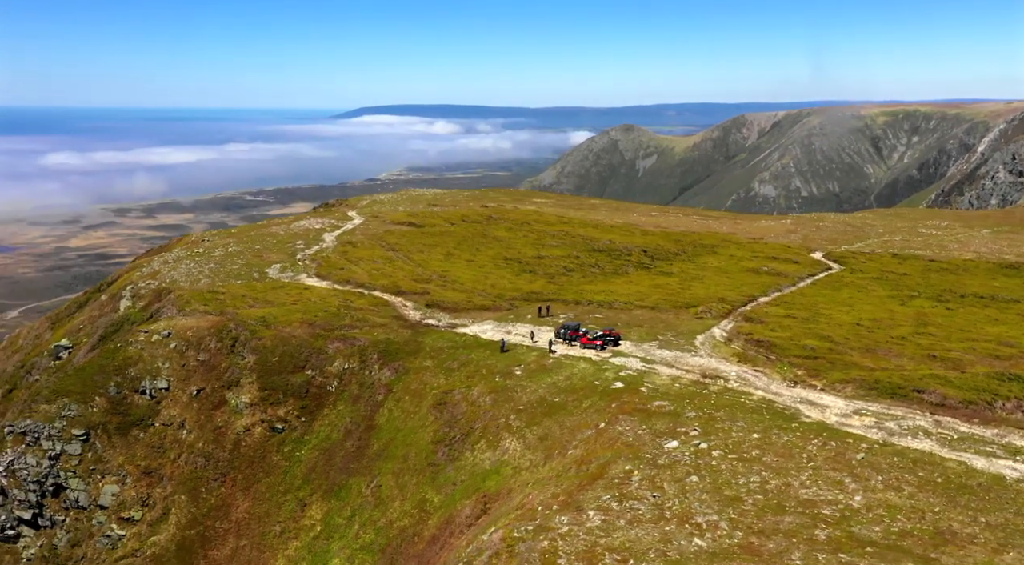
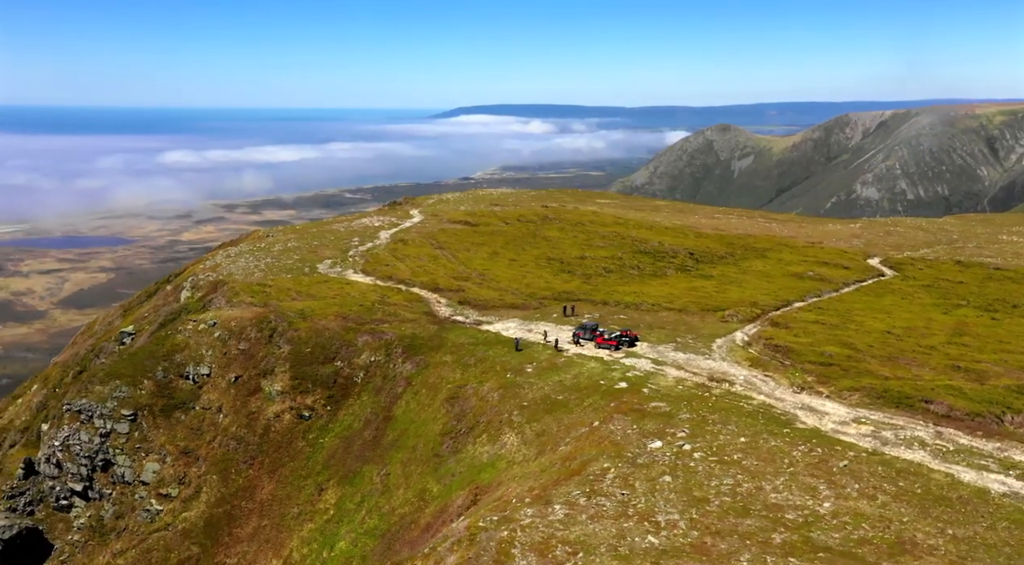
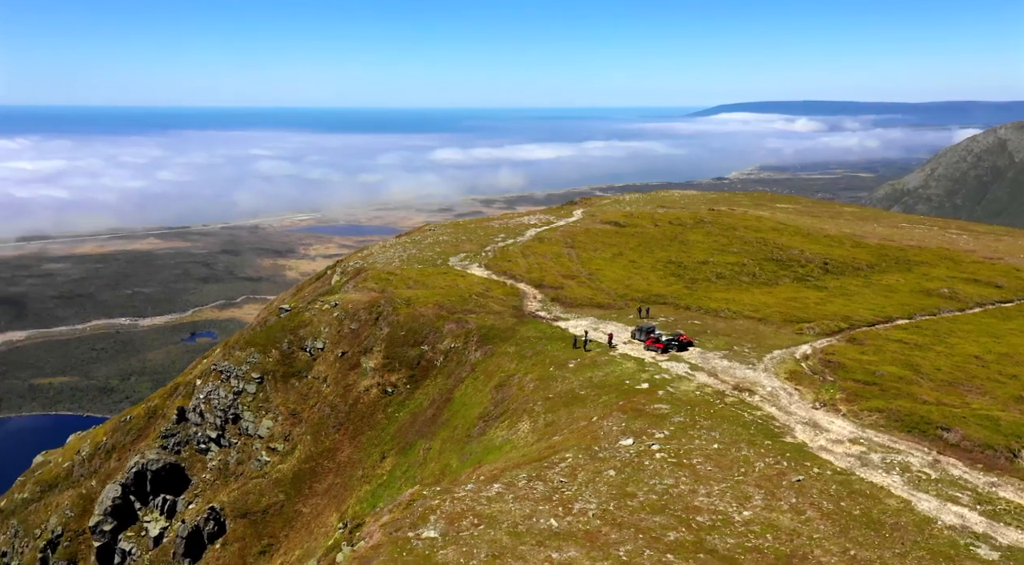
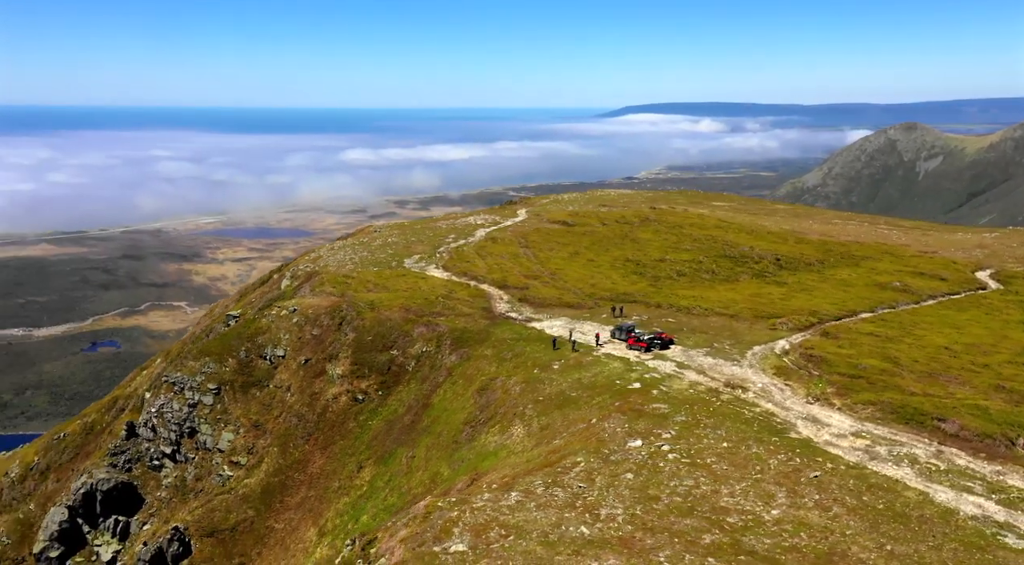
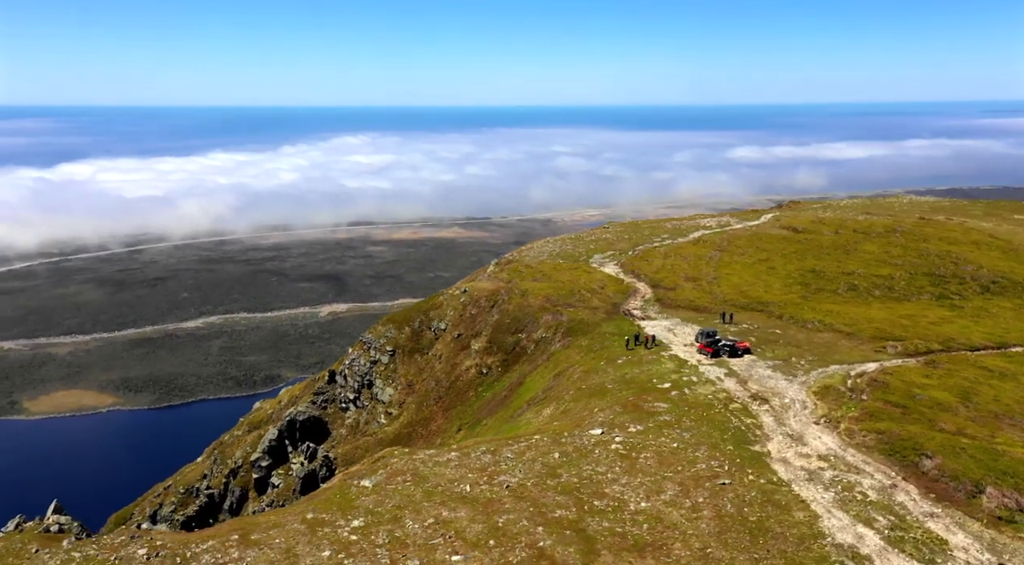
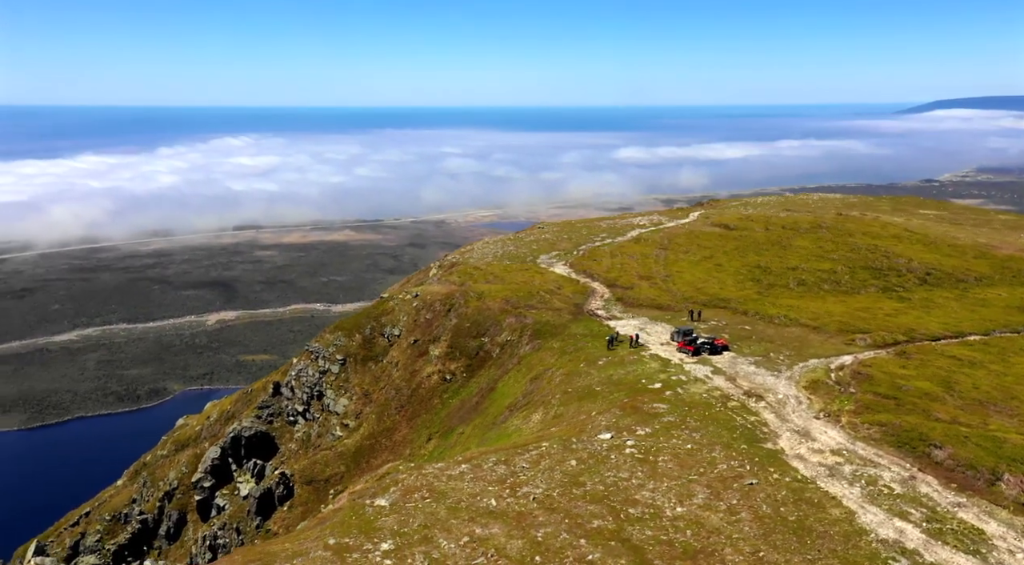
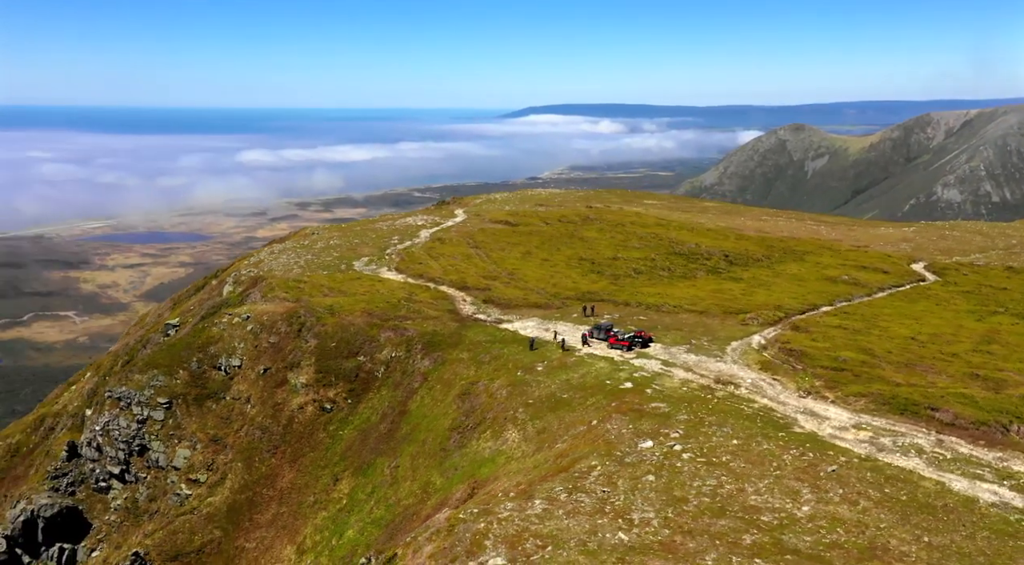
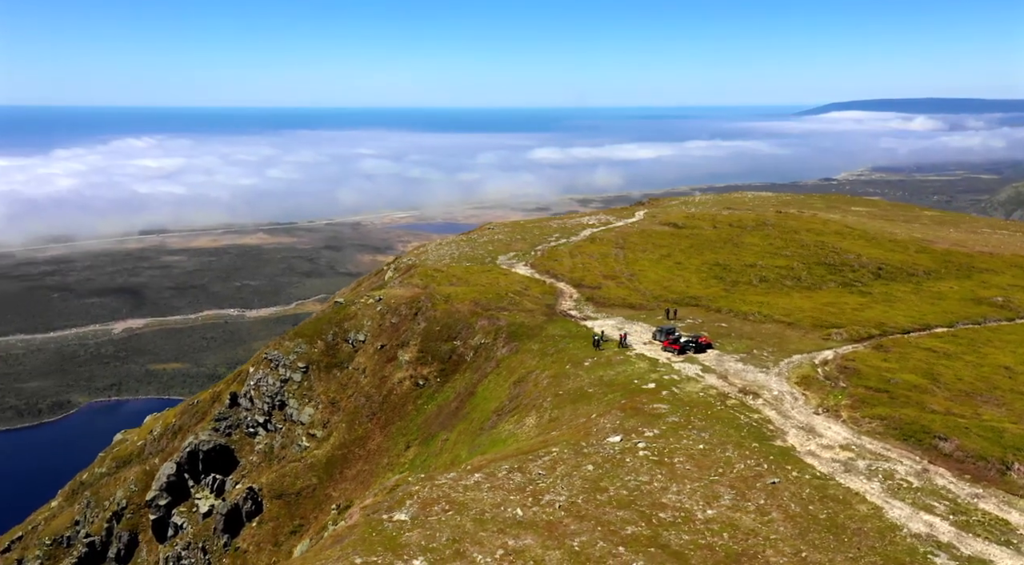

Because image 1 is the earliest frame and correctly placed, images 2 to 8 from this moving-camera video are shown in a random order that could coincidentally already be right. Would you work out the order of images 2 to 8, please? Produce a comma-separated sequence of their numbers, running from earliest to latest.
2, 7, 4, 3, 8, 6, 5
